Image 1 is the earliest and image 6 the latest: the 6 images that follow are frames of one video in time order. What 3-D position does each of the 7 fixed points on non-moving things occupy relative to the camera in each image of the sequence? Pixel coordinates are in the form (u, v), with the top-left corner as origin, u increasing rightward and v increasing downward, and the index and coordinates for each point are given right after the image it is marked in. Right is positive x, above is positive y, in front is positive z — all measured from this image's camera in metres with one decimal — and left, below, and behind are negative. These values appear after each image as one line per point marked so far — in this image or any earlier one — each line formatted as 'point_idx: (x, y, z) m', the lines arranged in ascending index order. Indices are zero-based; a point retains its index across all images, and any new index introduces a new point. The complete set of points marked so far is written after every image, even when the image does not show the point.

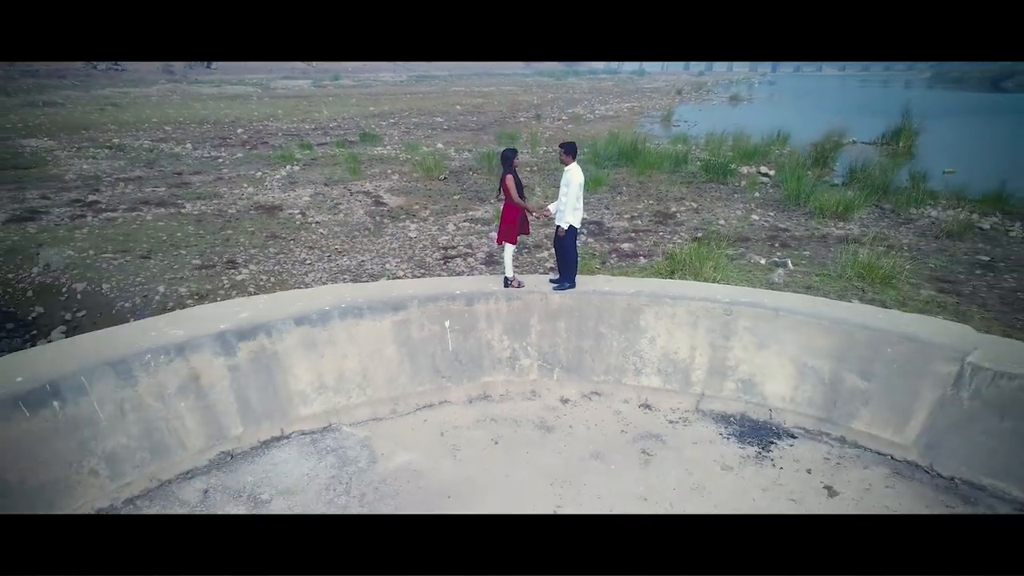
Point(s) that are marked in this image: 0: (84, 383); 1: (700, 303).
0: (-1.5, -0.3, +2.4) m
1: (+0.8, -0.1, +3.2) m
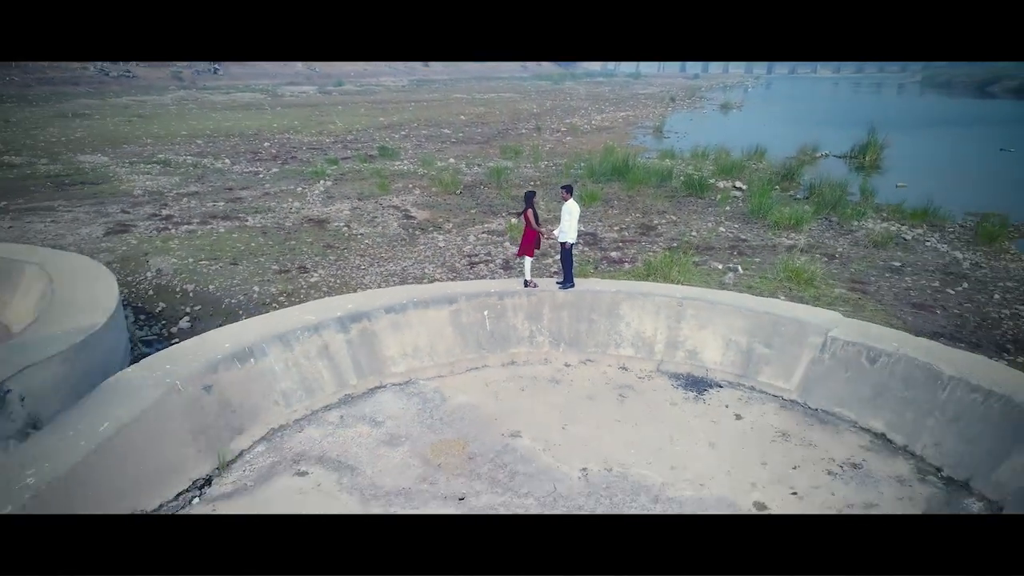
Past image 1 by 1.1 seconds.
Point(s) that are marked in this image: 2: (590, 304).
0: (-1.3, -0.3, +3.9) m
1: (+1.0, -0.1, +4.6) m
2: (+0.5, -0.1, +4.7) m
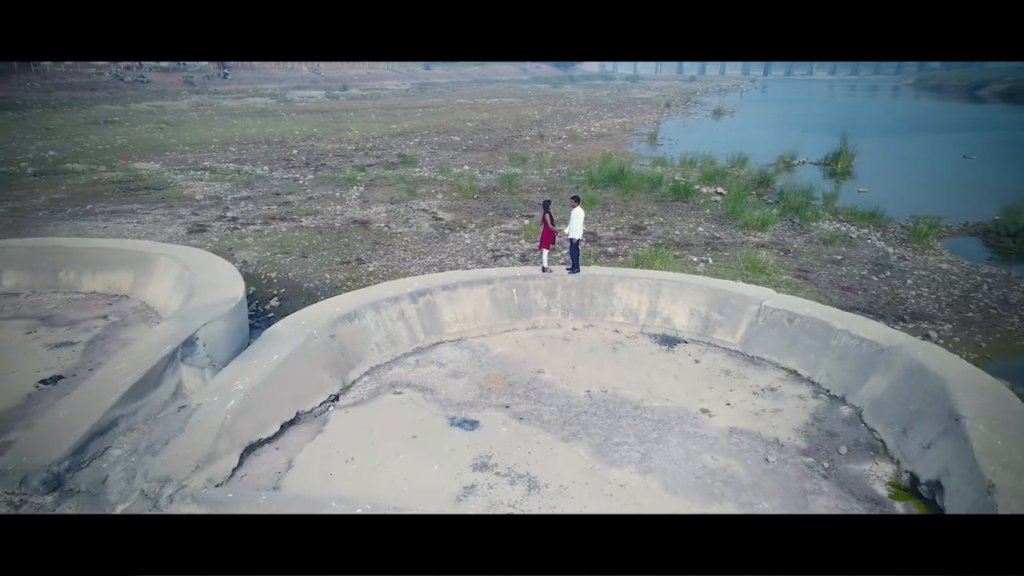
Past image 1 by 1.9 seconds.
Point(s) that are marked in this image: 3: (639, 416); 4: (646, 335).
0: (-1.1, -0.2, +5.5) m
1: (+1.1, +0.1, +6.2) m
2: (+0.7, 0.0, +6.3) m
3: (+0.8, -0.8, +4.6) m
4: (+1.1, -0.4, +5.9) m
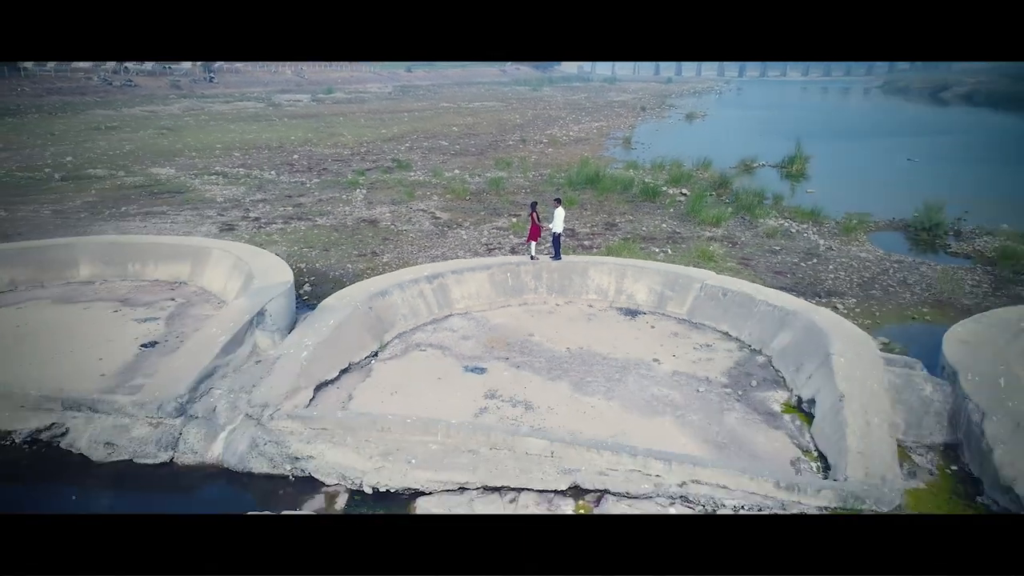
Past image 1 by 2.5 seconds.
0: (-1.2, 0.0, +6.9) m
1: (+1.1, +0.2, +7.8) m
2: (+0.6, +0.2, +7.8) m
3: (+0.8, -0.6, +6.2) m
4: (+1.1, -0.2, +7.5) m
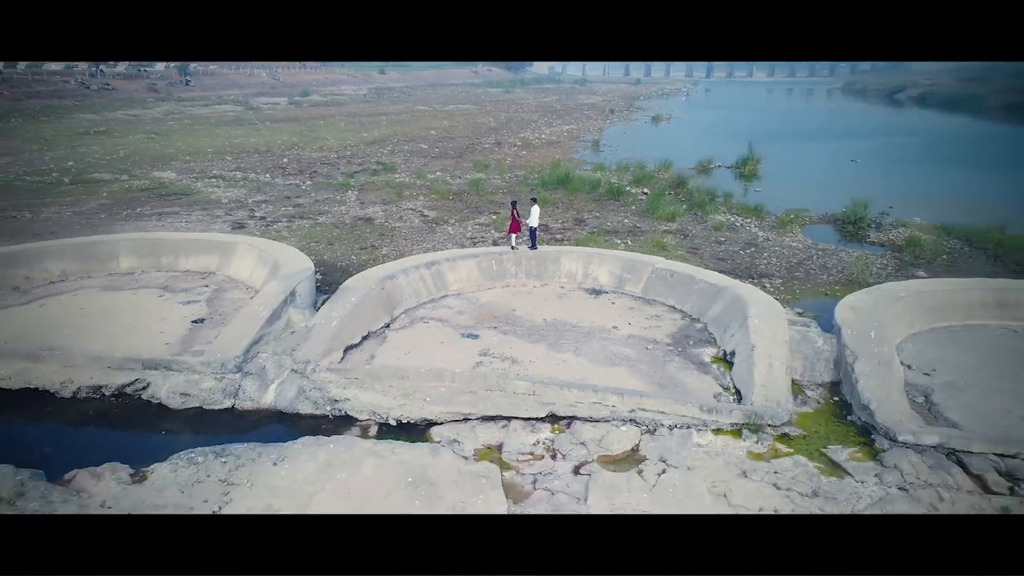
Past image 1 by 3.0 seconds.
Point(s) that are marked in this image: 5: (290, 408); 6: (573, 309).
0: (-1.3, +0.1, +8.4) m
1: (+0.9, +0.4, +9.3) m
2: (+0.4, +0.4, +9.3) m
3: (+0.7, -0.4, +7.7) m
4: (+0.9, 0.0, +9.0) m
5: (-2.0, -1.1, +6.5) m
6: (+0.7, -0.2, +8.3) m
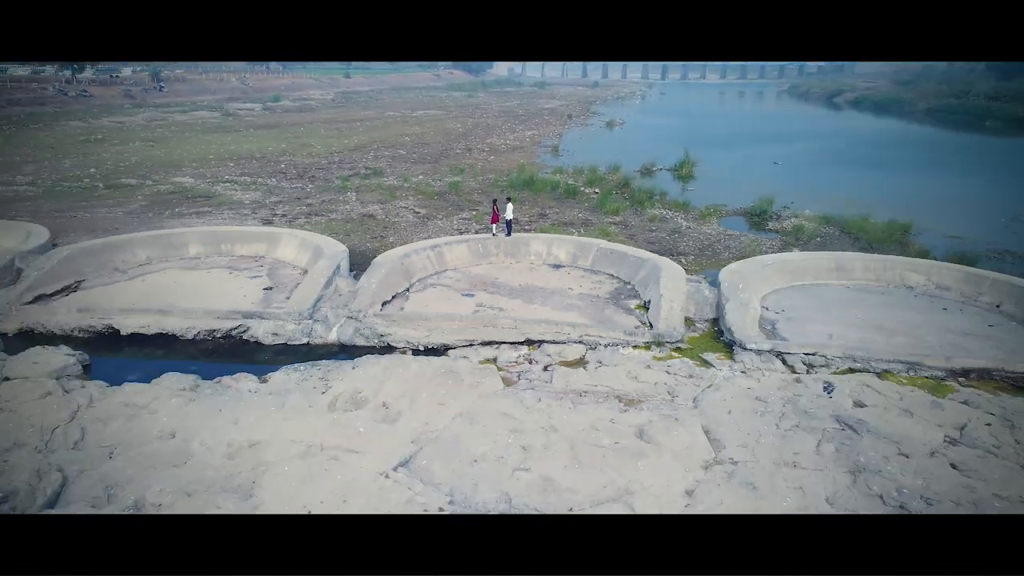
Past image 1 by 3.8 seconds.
0: (-1.6, +0.5, +11.4) m
1: (+0.6, +0.9, +12.4) m
2: (+0.1, +0.8, +12.4) m
3: (+0.5, 0.0, +10.8) m
4: (+0.6, +0.4, +12.1) m
5: (-2.1, -0.7, +9.5) m
6: (+0.4, +0.2, +11.5) m
